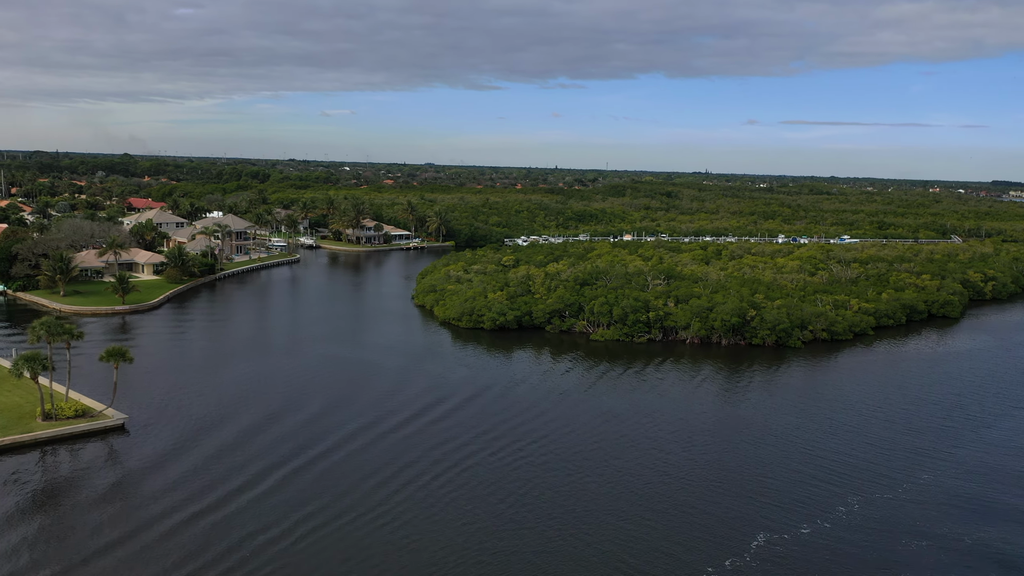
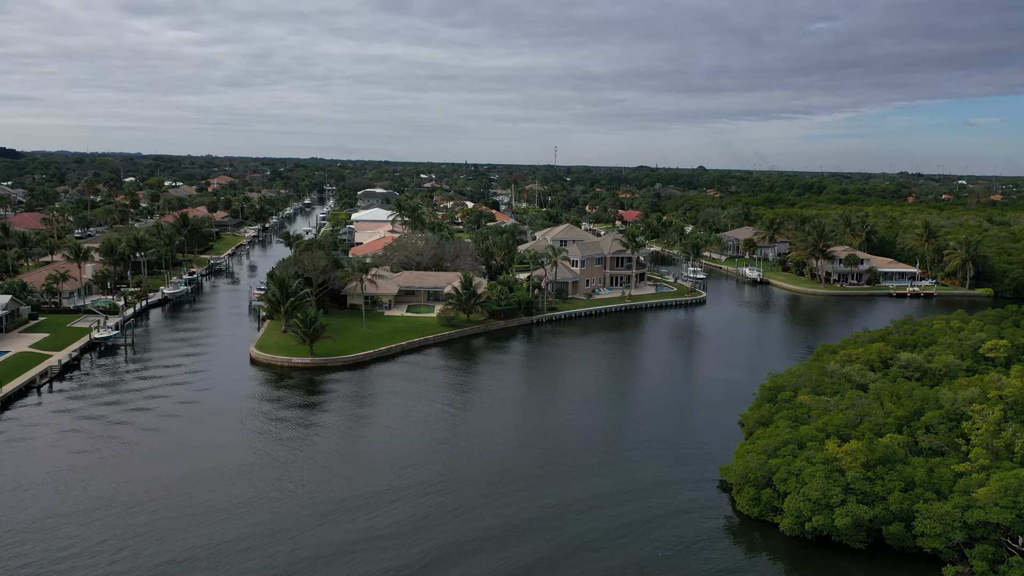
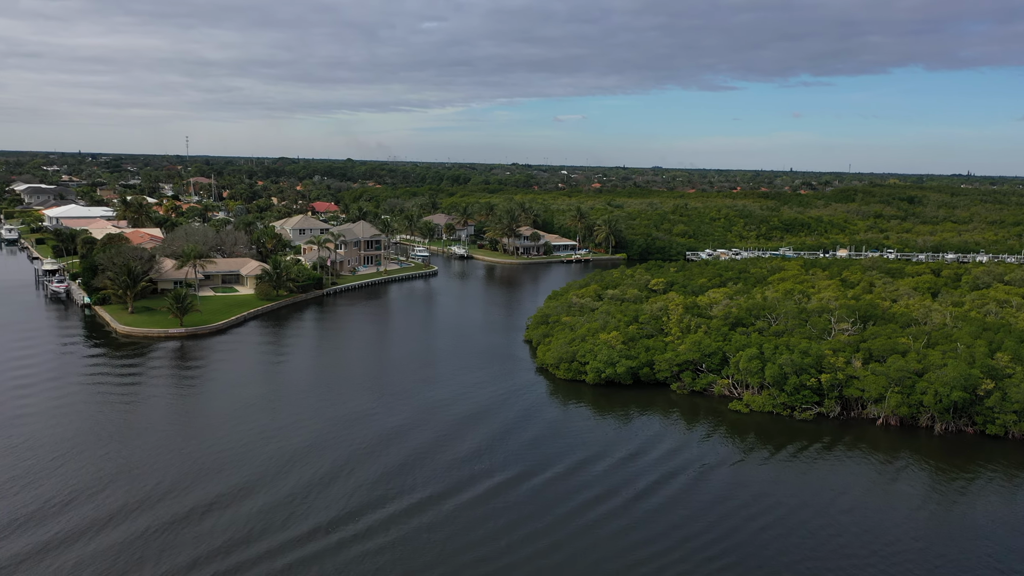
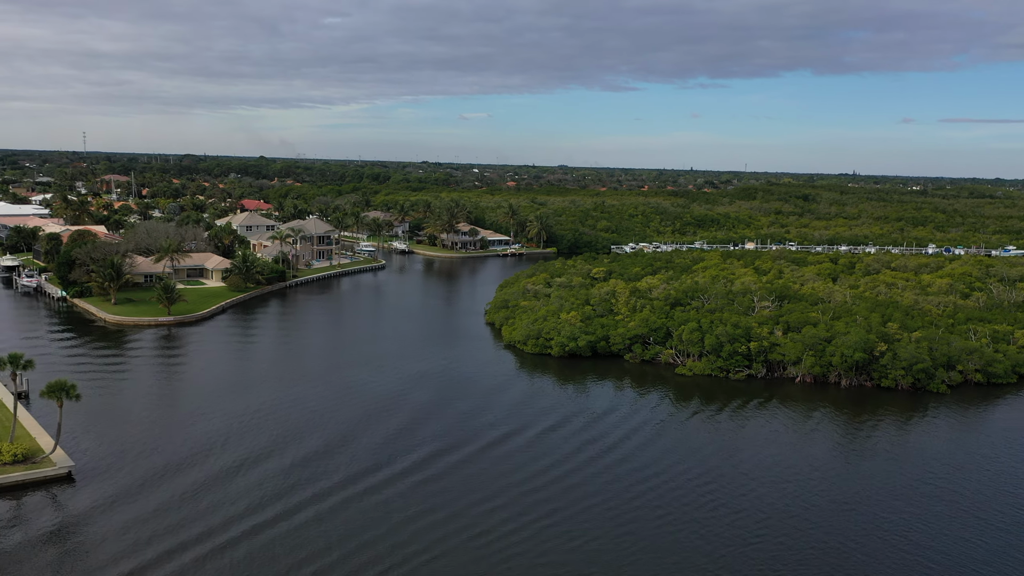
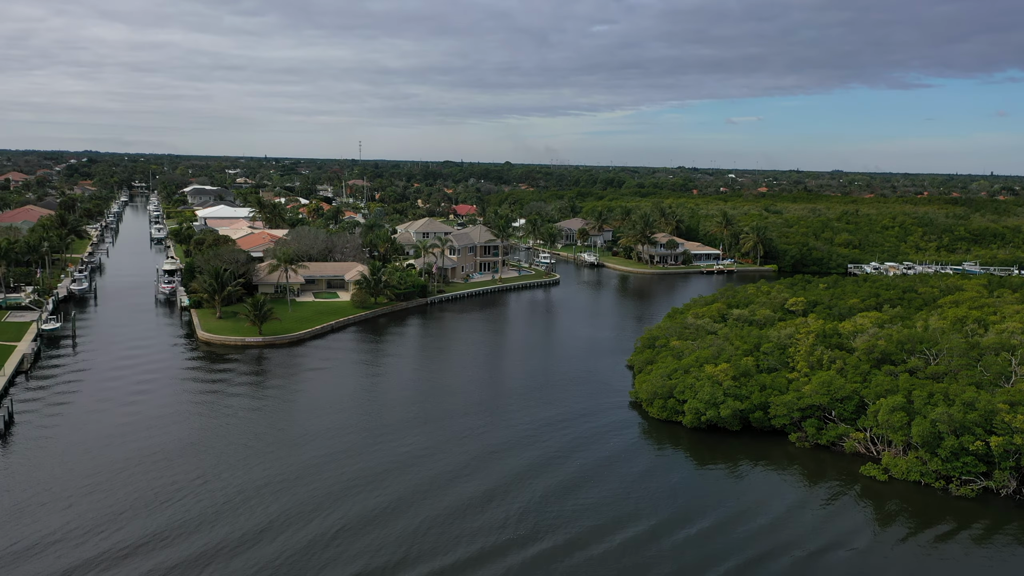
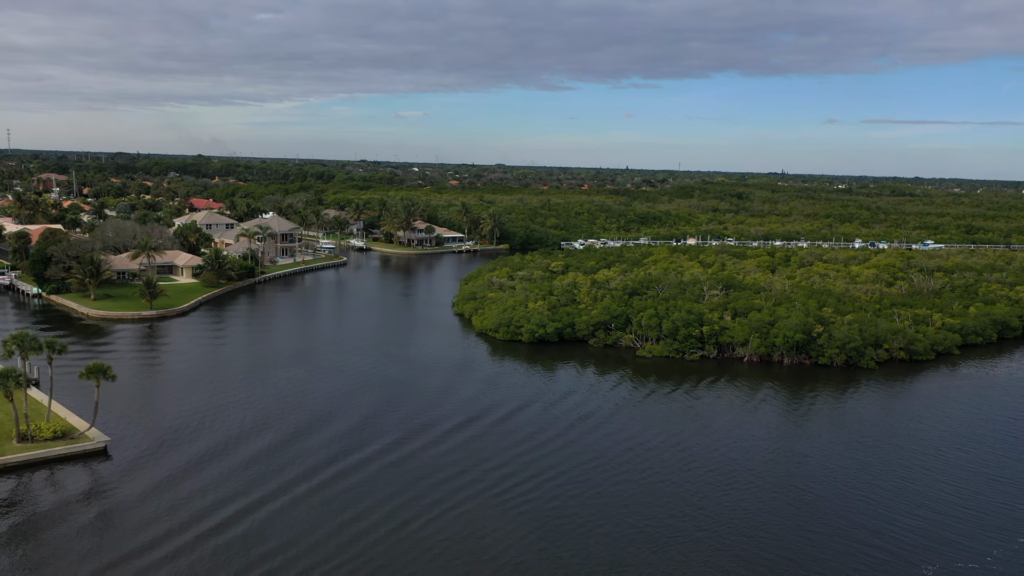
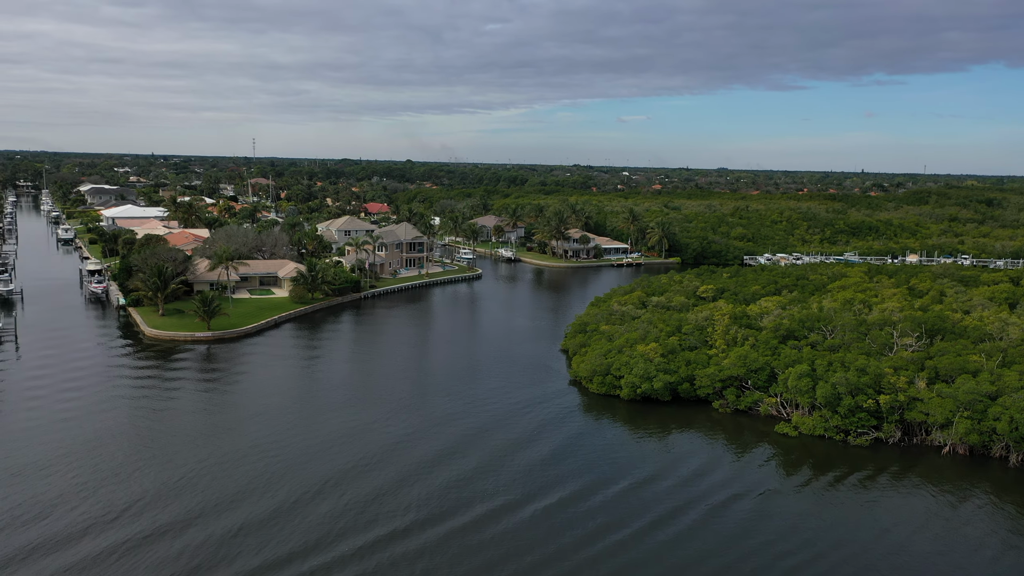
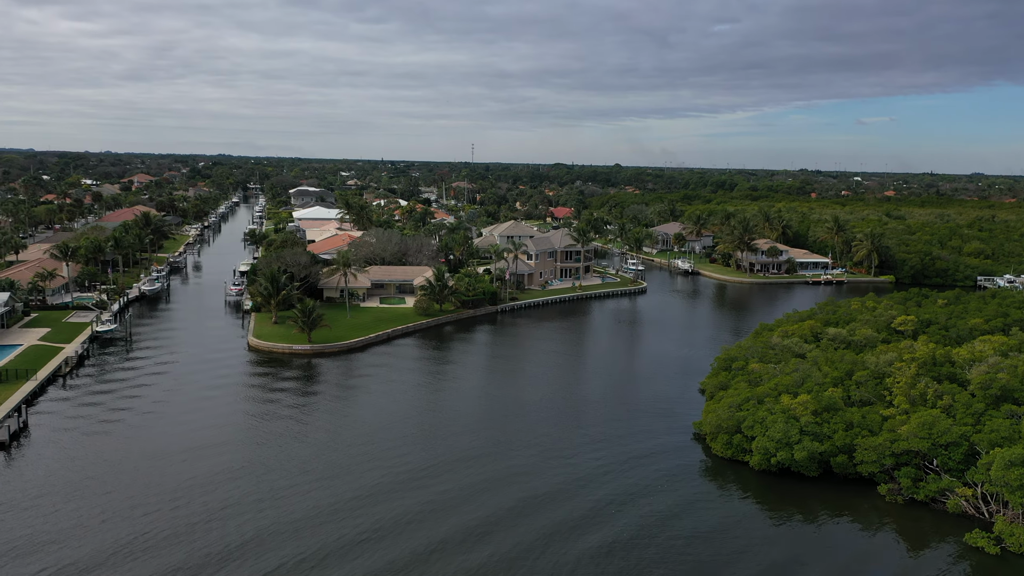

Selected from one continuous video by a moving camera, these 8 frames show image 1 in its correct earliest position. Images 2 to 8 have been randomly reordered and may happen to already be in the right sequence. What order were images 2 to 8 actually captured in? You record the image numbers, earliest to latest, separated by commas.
6, 4, 3, 7, 5, 8, 2
